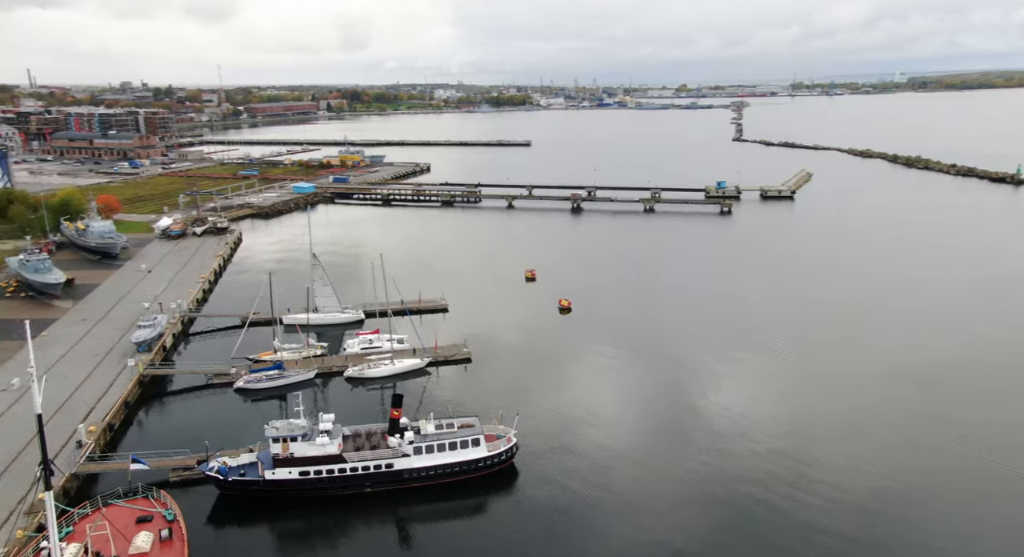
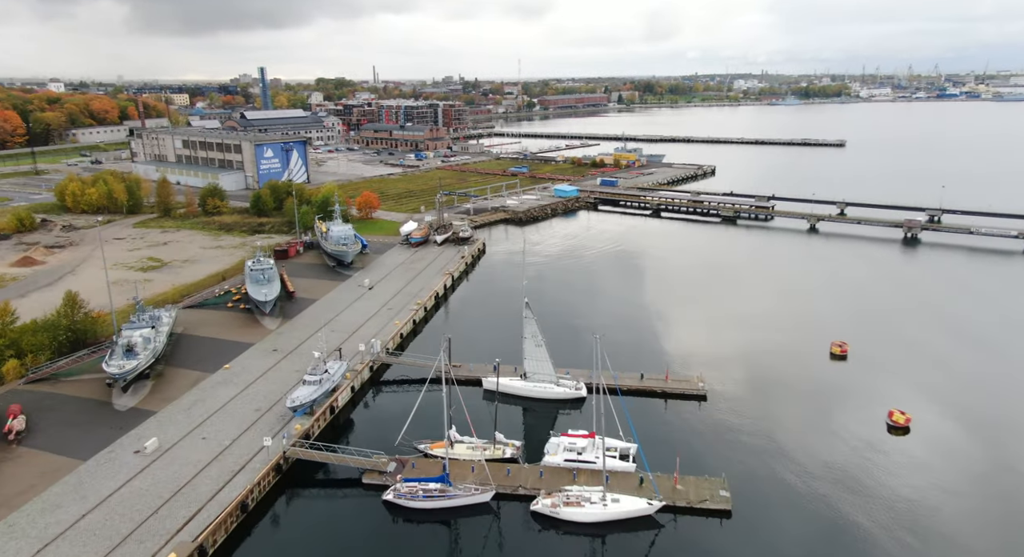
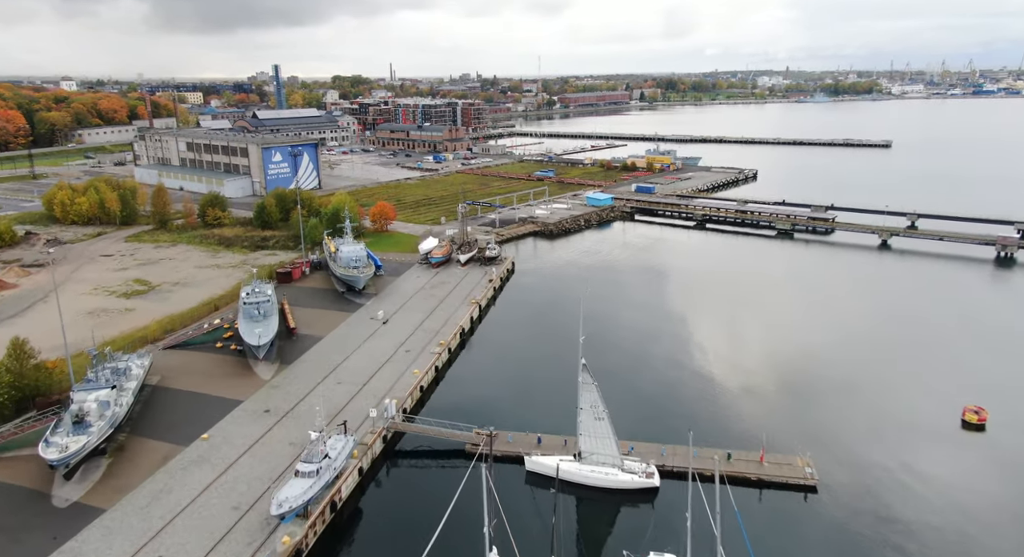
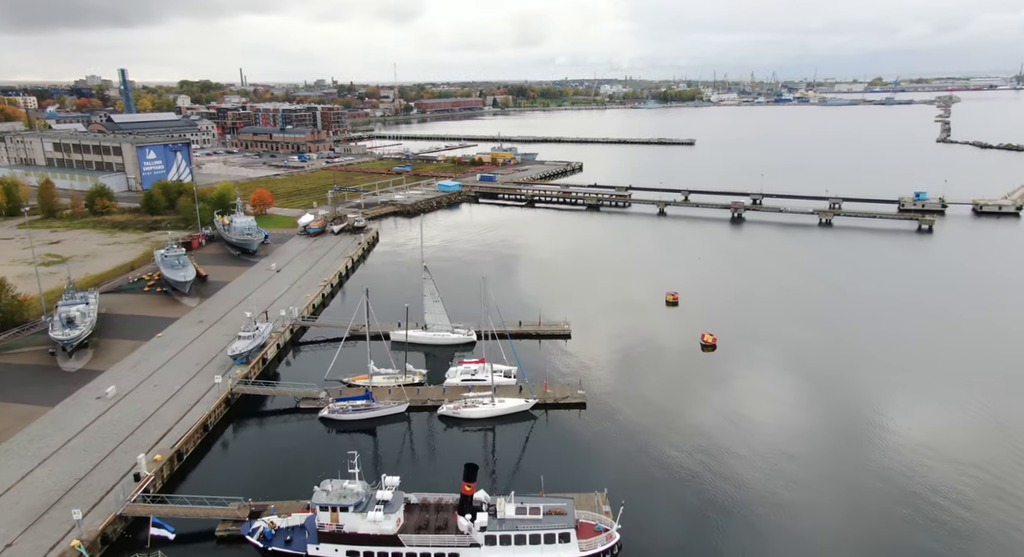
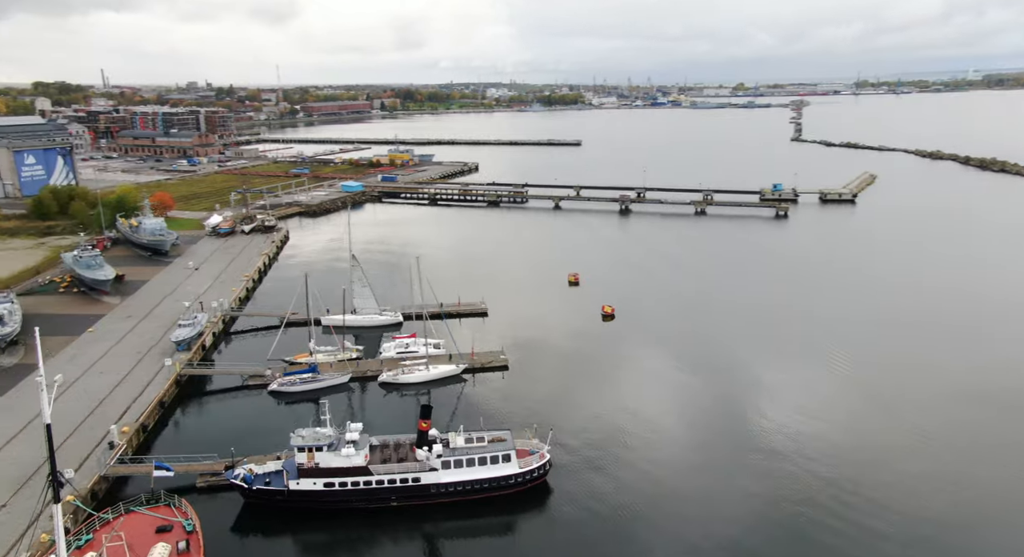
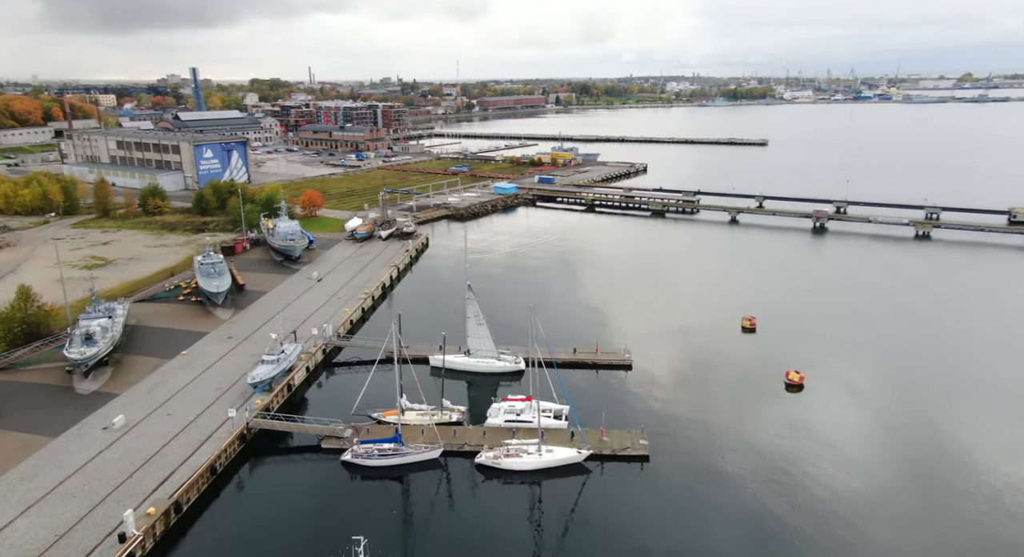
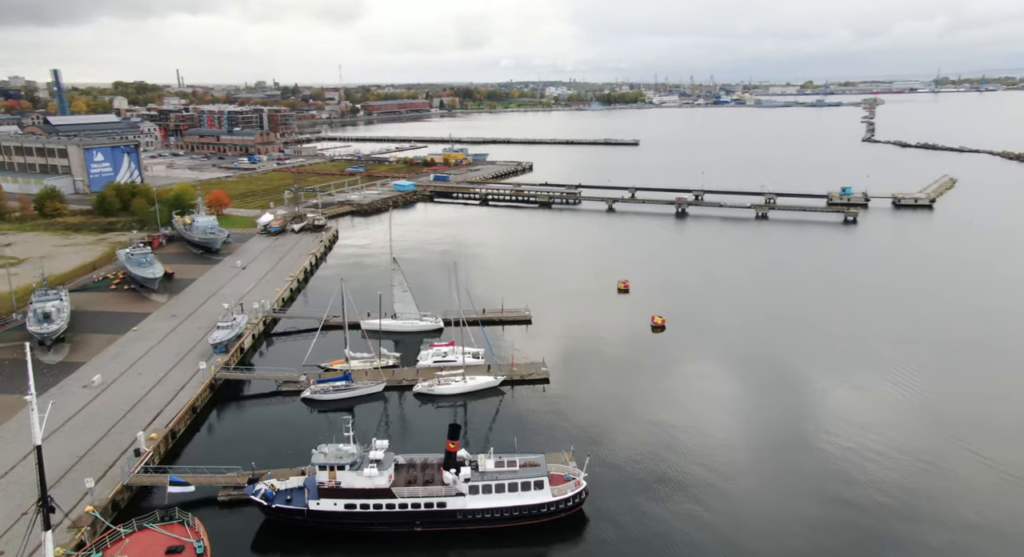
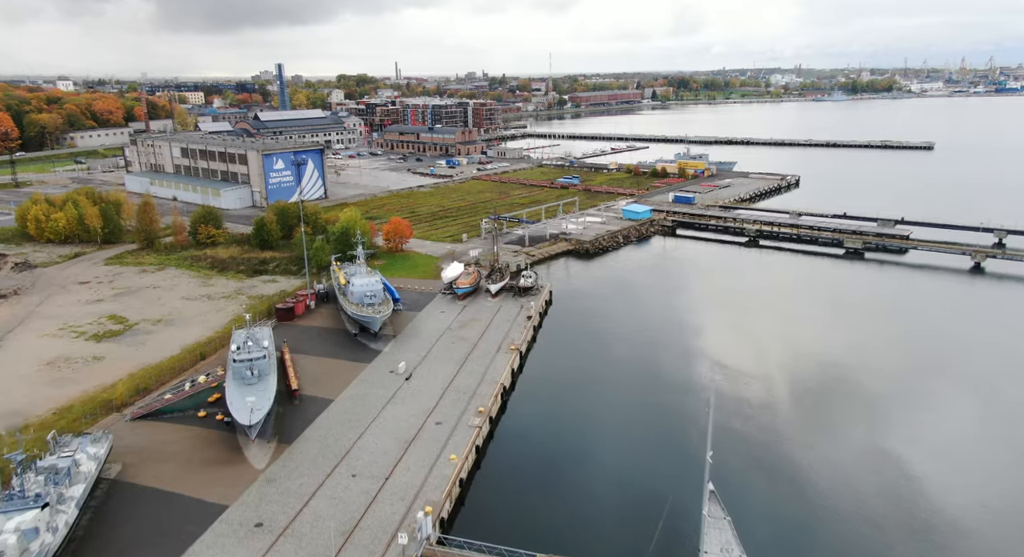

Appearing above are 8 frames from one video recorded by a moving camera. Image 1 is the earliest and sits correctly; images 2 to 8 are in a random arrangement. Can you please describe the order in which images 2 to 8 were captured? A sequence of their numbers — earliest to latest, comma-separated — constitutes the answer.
5, 7, 4, 6, 2, 3, 8
